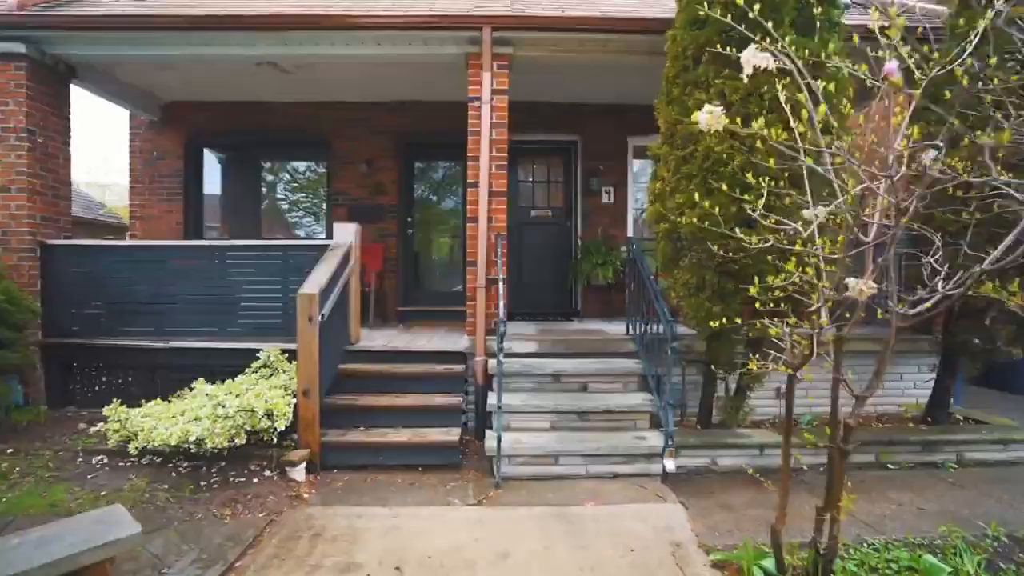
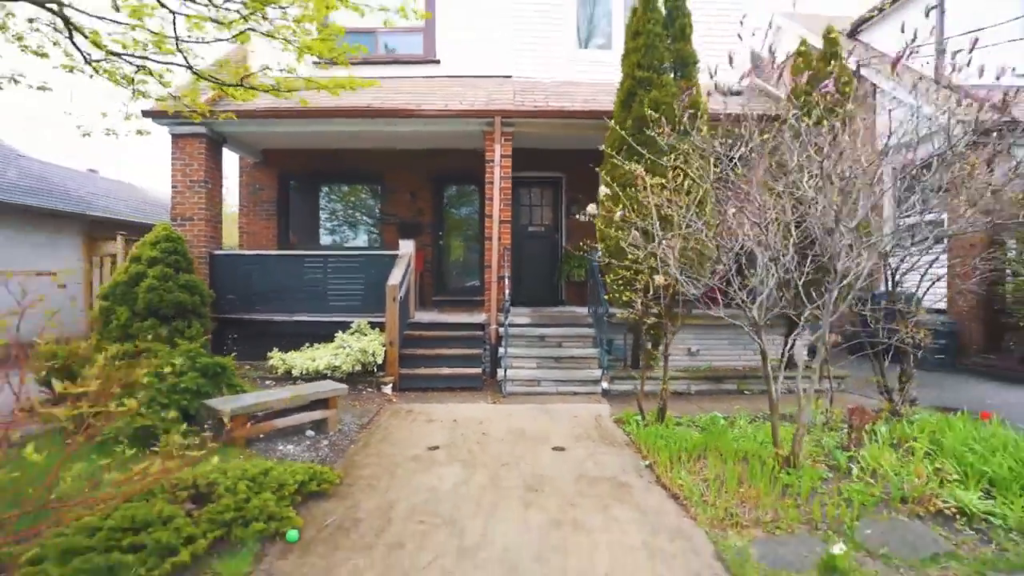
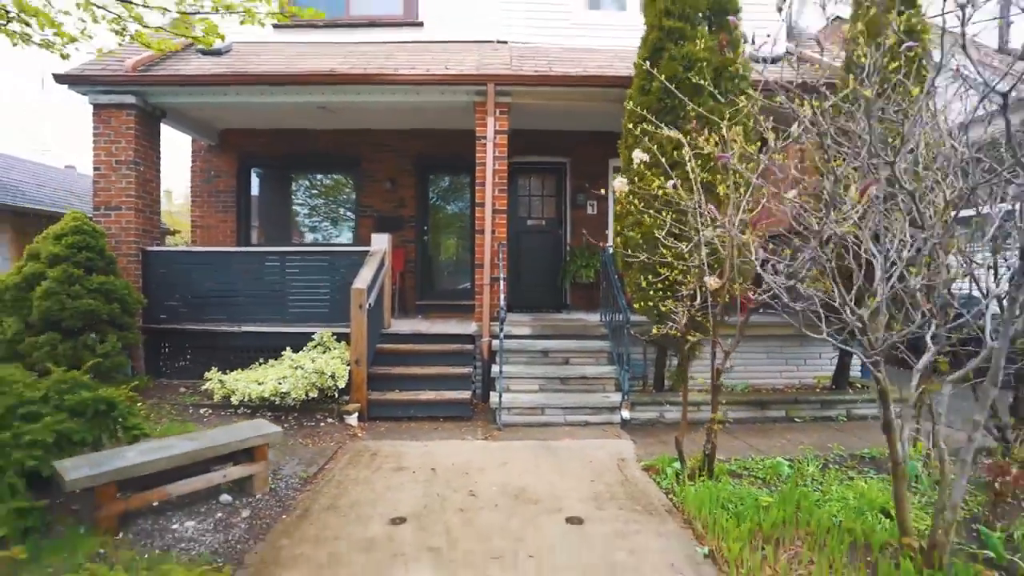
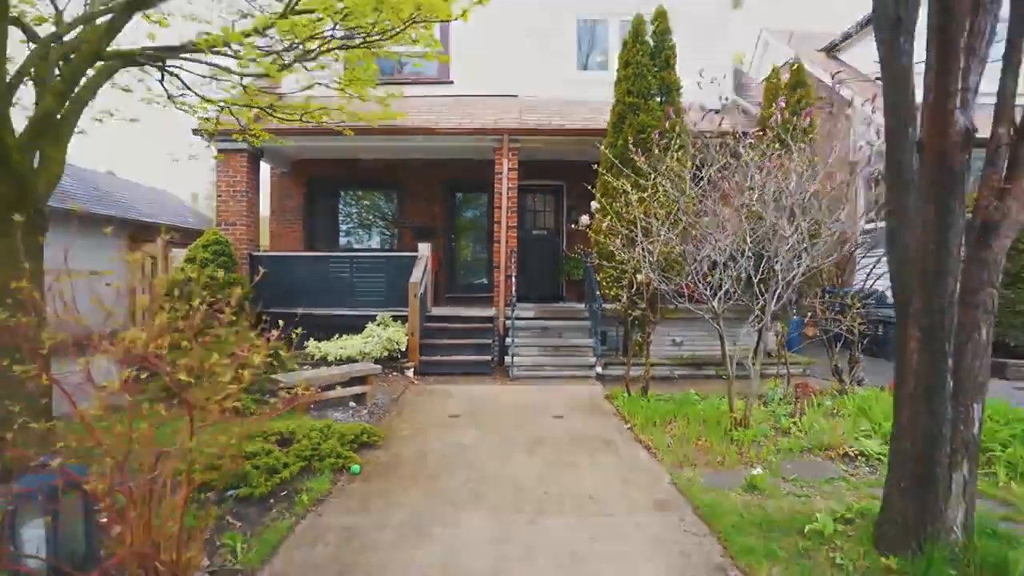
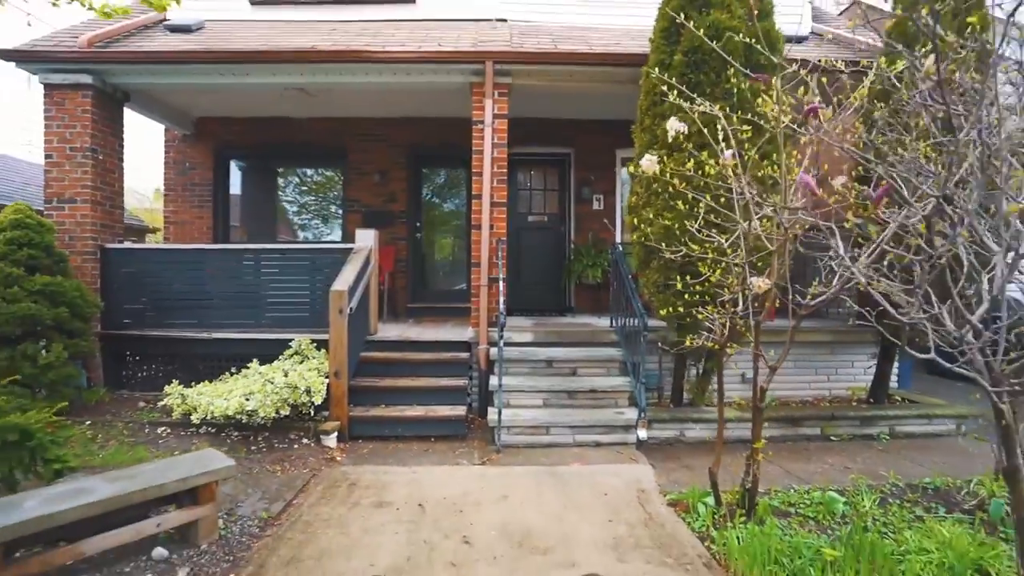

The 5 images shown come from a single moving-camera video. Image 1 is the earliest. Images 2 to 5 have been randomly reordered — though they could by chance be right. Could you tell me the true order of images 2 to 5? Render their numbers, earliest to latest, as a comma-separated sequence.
5, 3, 2, 4
